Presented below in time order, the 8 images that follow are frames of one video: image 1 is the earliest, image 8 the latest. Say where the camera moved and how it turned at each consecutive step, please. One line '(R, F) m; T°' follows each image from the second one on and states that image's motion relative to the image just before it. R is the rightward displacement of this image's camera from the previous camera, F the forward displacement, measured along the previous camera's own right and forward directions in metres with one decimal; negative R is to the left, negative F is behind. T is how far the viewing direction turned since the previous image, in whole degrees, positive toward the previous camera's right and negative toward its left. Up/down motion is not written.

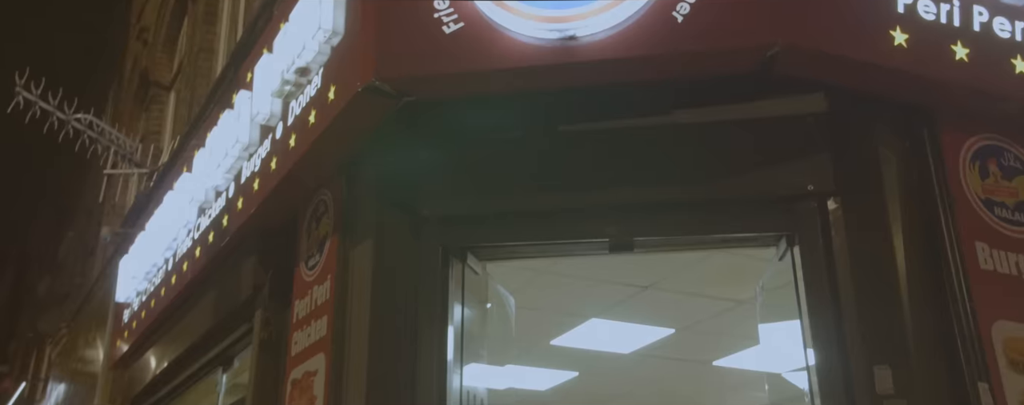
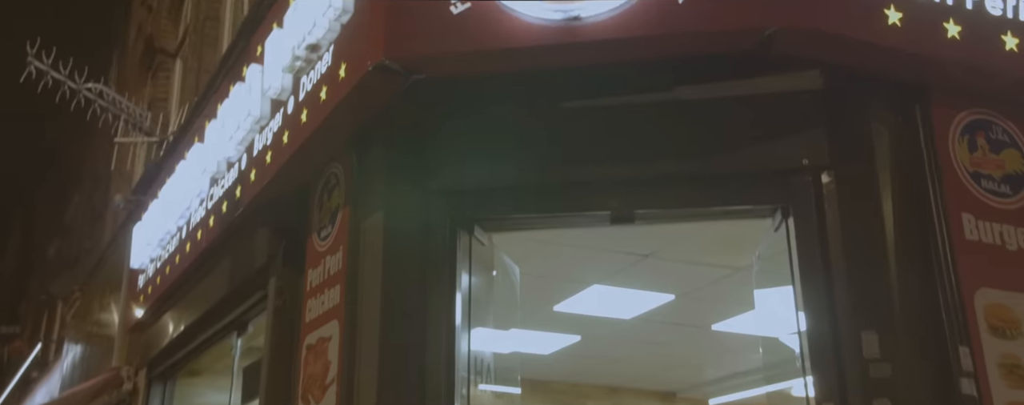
(0.0, -0.1) m; 0°
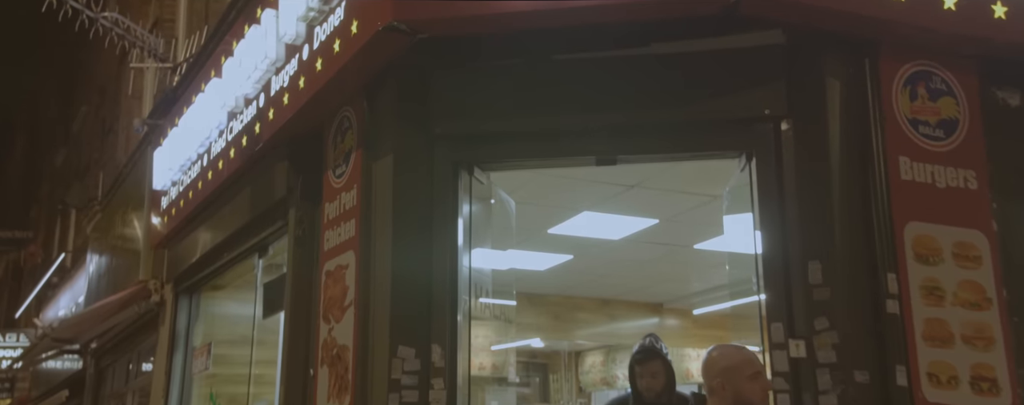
(0.0, -0.4) m; 0°
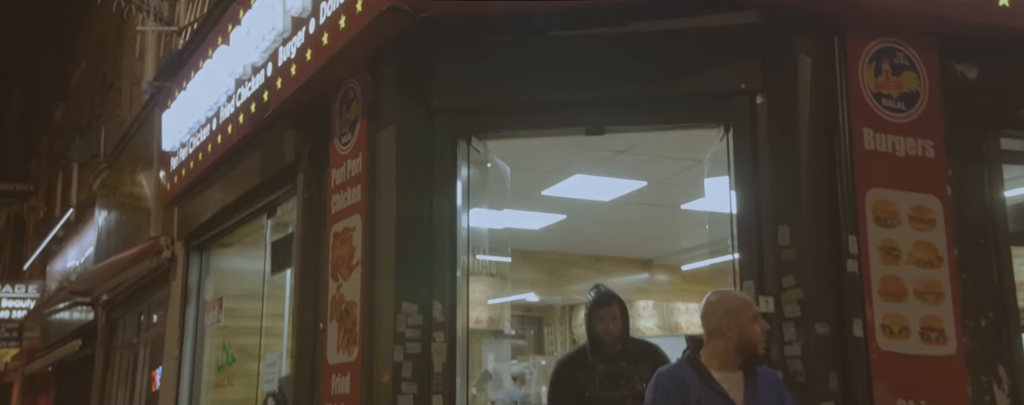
(0.0, -0.3) m; 0°
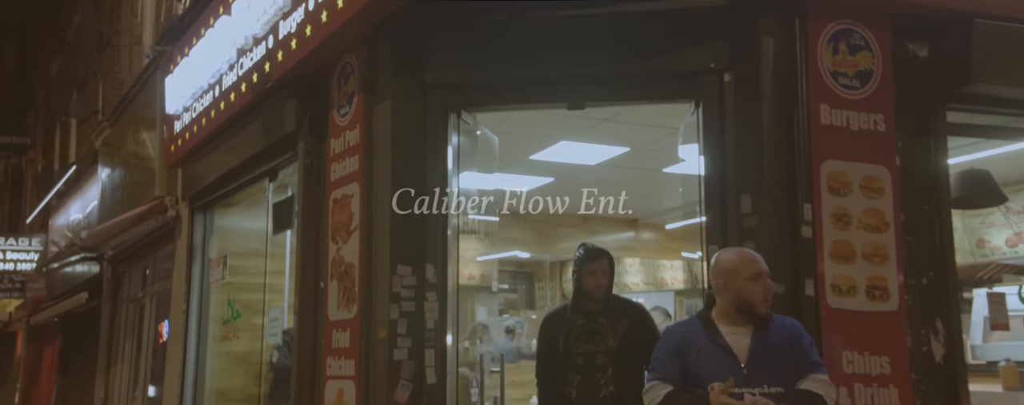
(0.0, -0.3) m; 0°
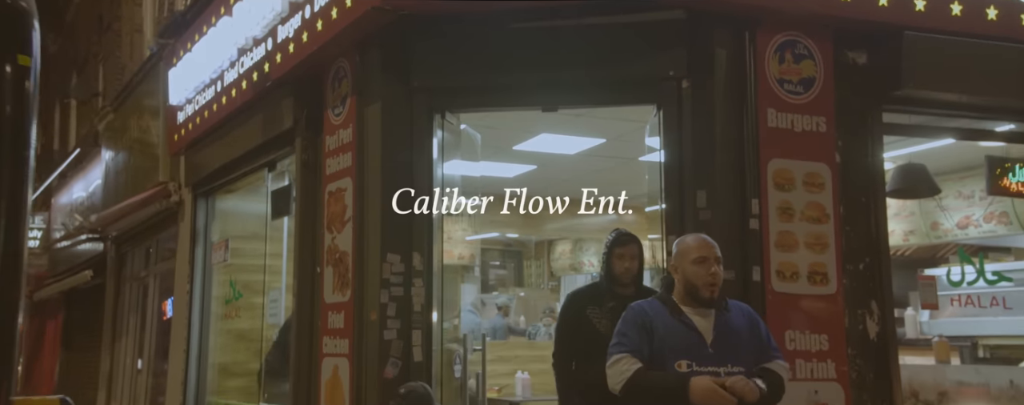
(+0.1, -0.4) m; 0°
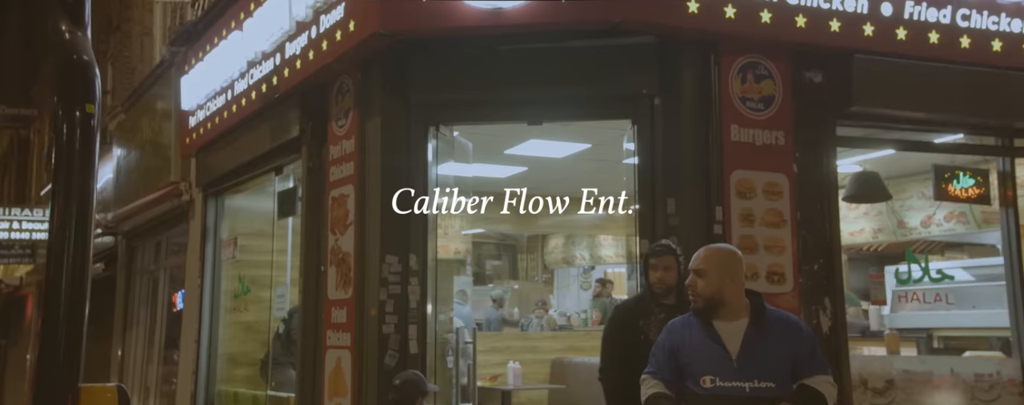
(+0.1, -0.4) m; 0°
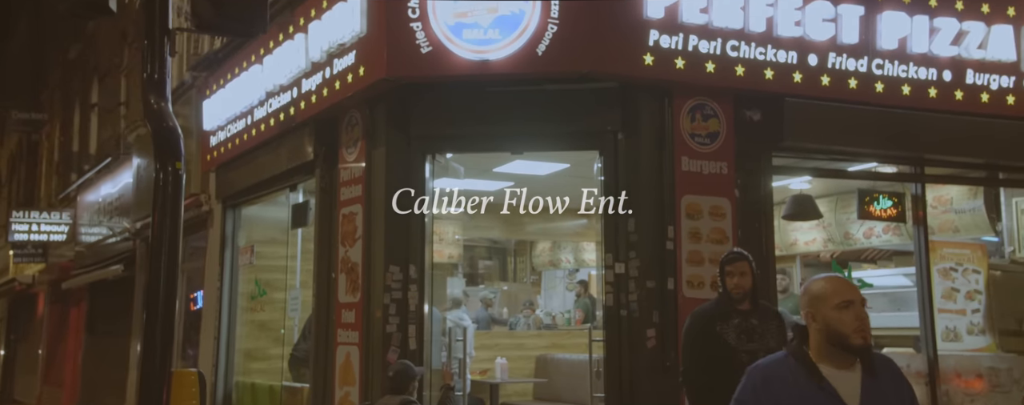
(+0.1, -0.8) m; 0°
